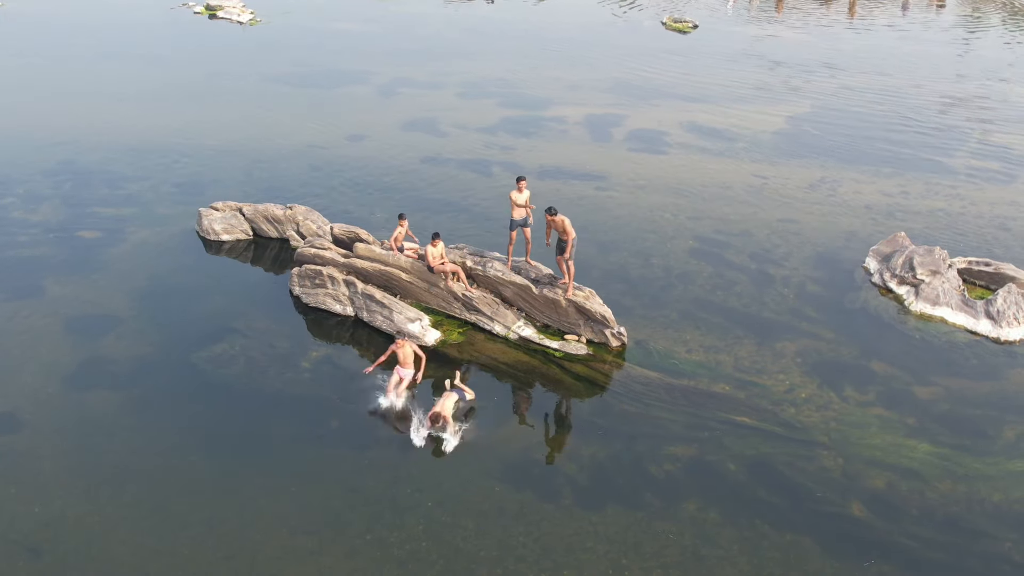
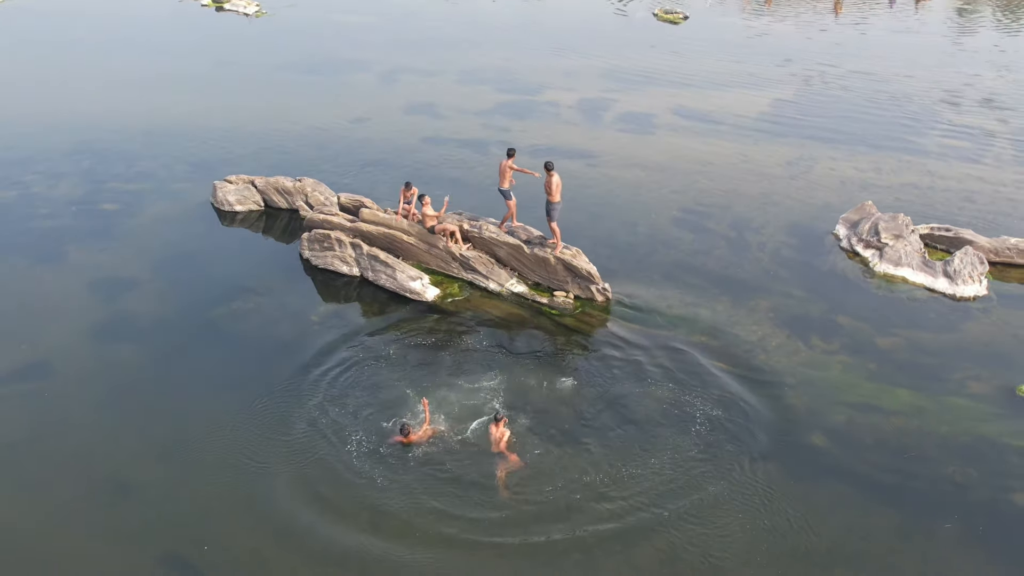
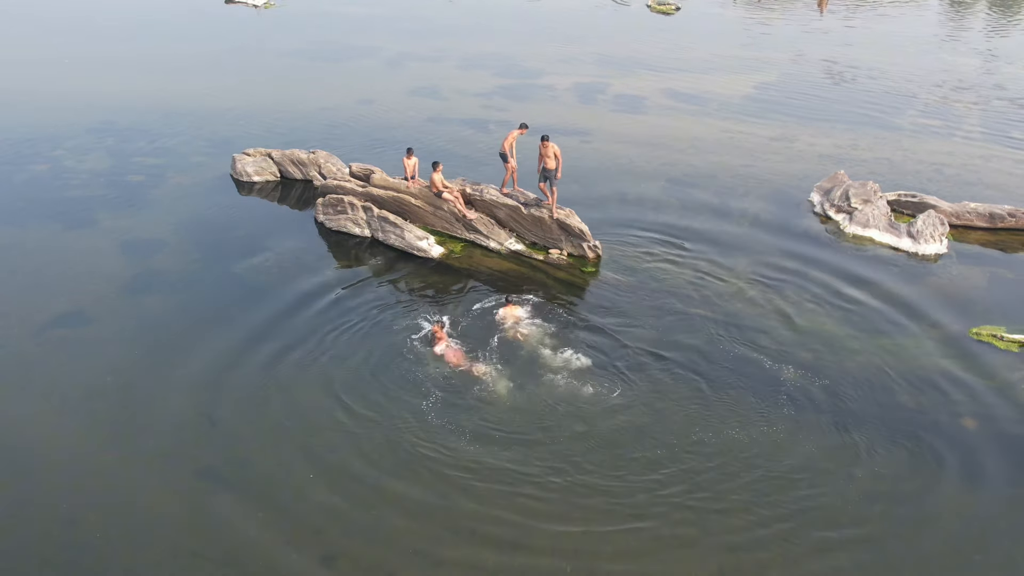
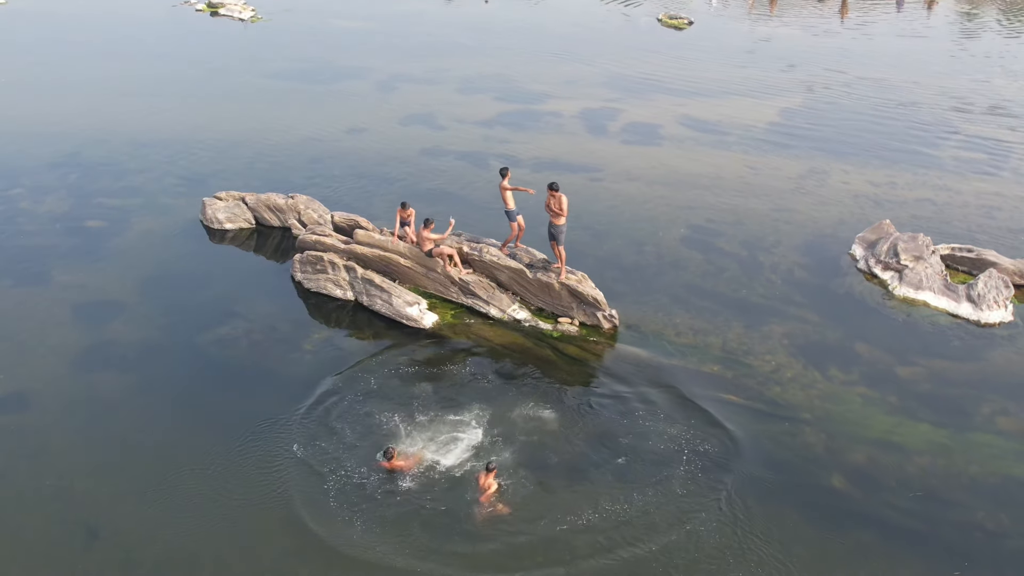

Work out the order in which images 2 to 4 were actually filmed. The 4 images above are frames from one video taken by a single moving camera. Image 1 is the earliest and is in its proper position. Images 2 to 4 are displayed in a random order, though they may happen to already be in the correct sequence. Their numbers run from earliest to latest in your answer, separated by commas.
4, 2, 3
